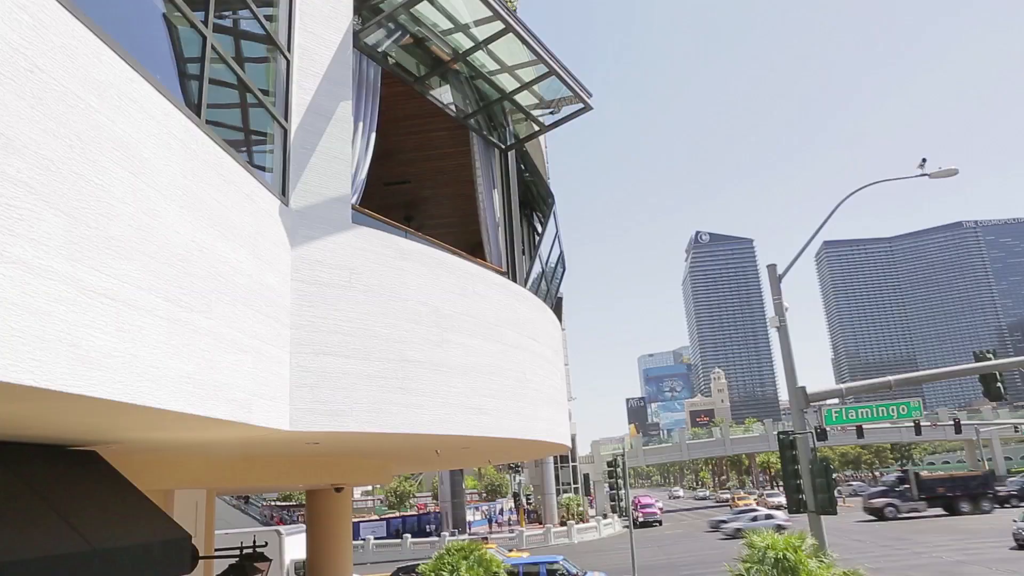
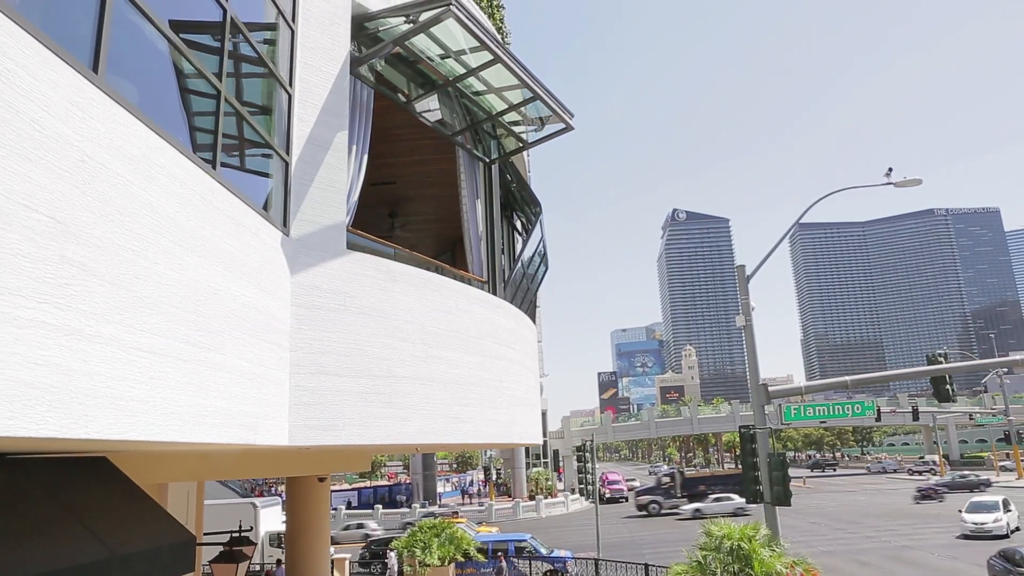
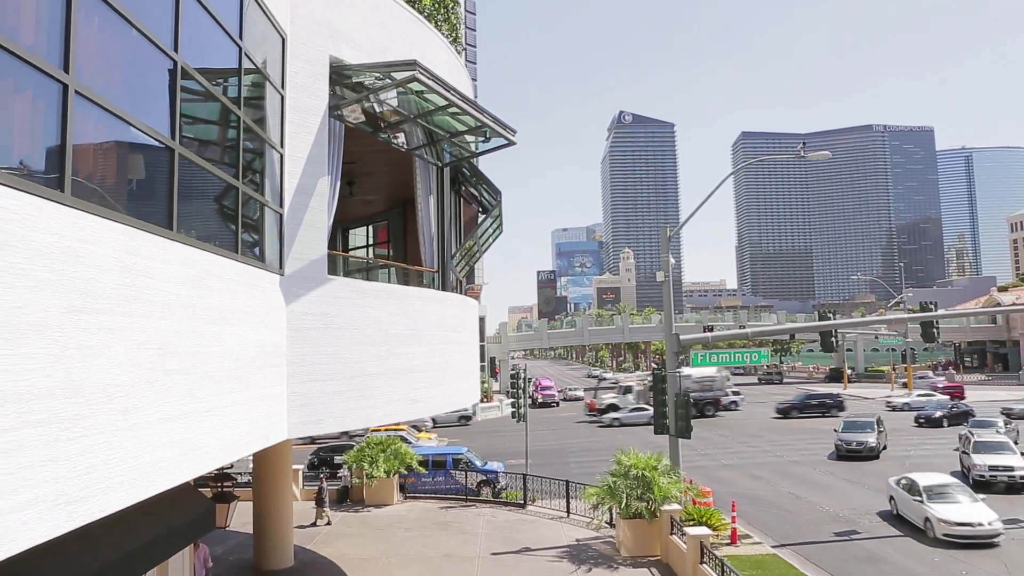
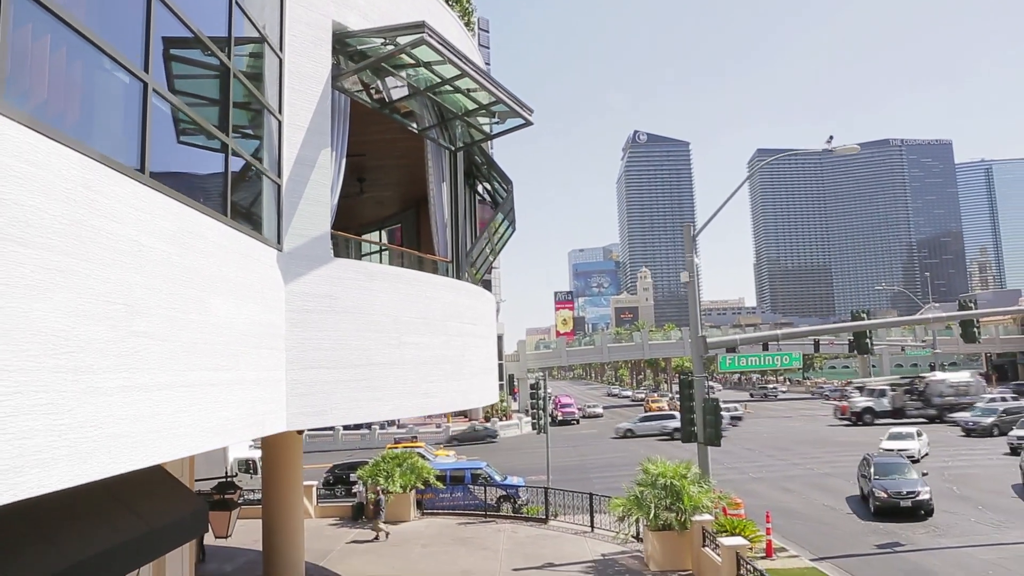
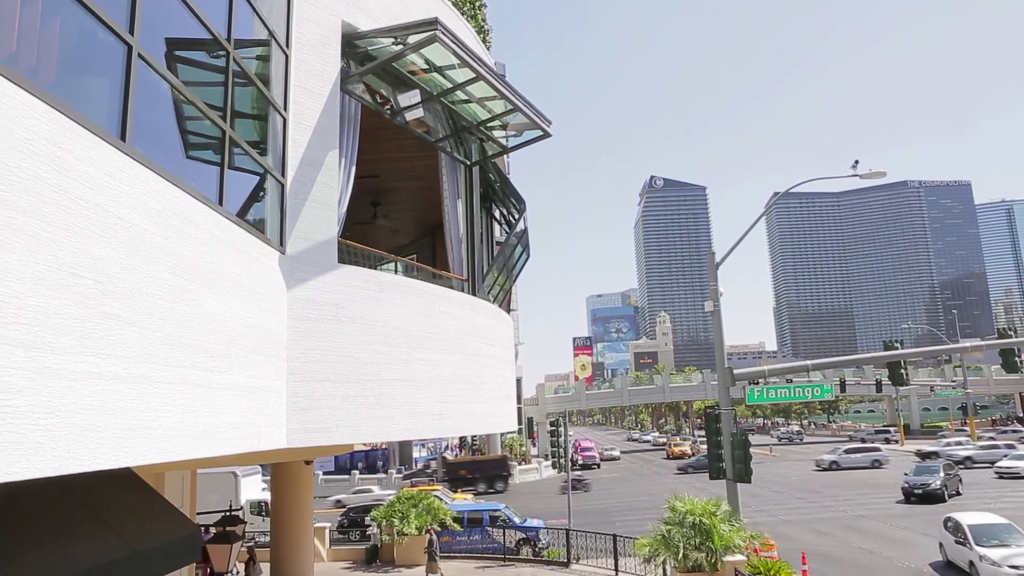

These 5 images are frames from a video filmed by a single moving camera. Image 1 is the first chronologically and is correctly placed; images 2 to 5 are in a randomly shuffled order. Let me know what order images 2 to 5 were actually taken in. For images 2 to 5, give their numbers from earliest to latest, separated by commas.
2, 5, 4, 3
